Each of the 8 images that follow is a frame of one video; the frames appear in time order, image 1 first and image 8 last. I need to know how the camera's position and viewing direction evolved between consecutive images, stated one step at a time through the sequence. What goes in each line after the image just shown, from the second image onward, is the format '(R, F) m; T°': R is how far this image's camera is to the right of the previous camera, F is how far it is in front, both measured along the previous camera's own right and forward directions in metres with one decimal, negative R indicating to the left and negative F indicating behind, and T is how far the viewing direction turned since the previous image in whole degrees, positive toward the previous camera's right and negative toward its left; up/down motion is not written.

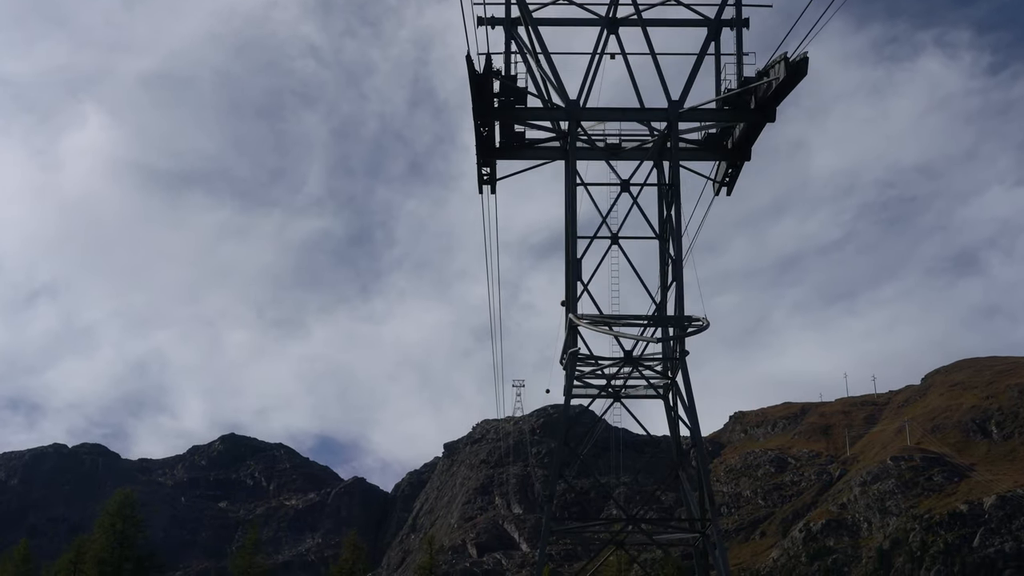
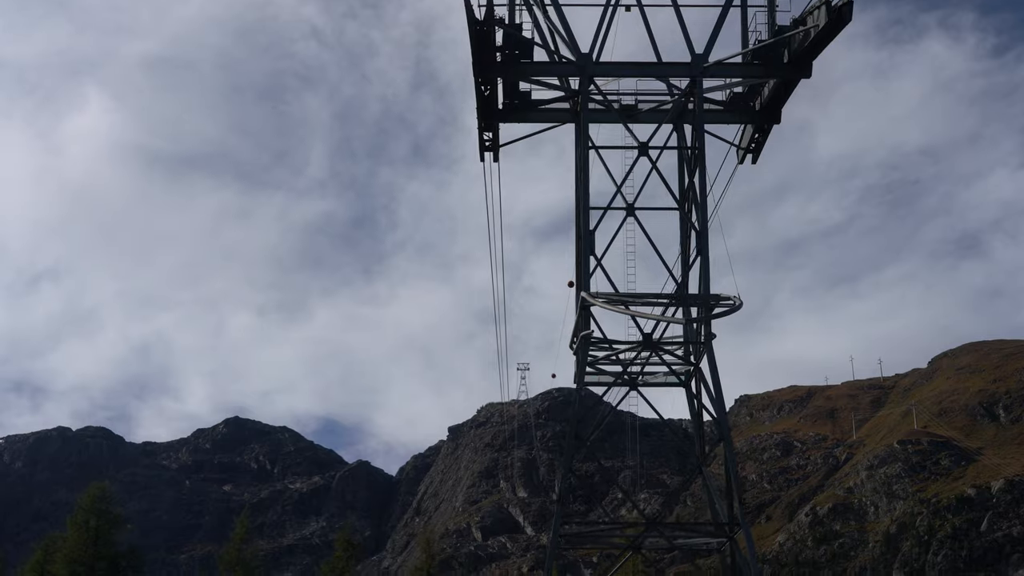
(0.0, +1.1) m; 0°
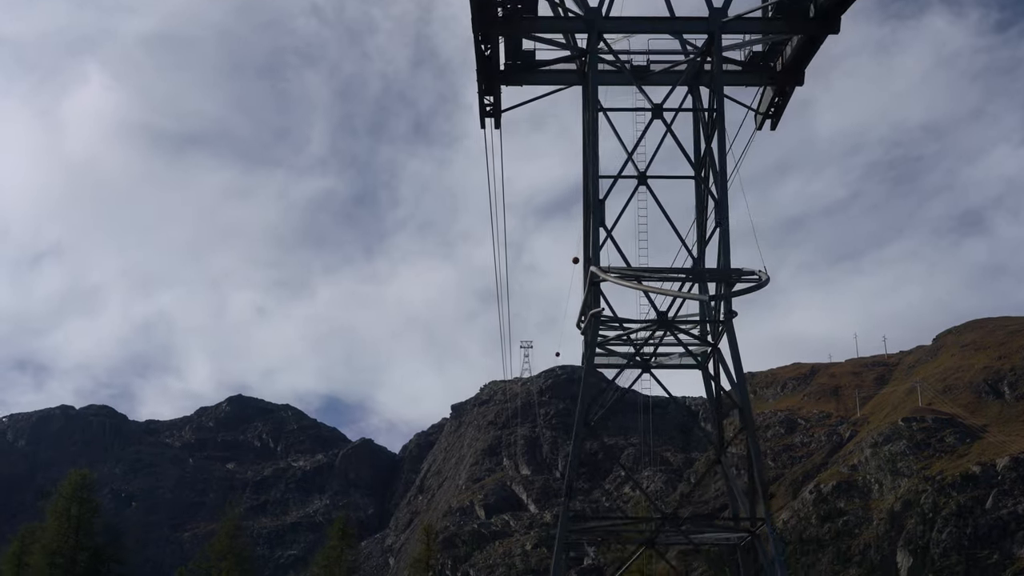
(0.0, +0.8) m; 0°
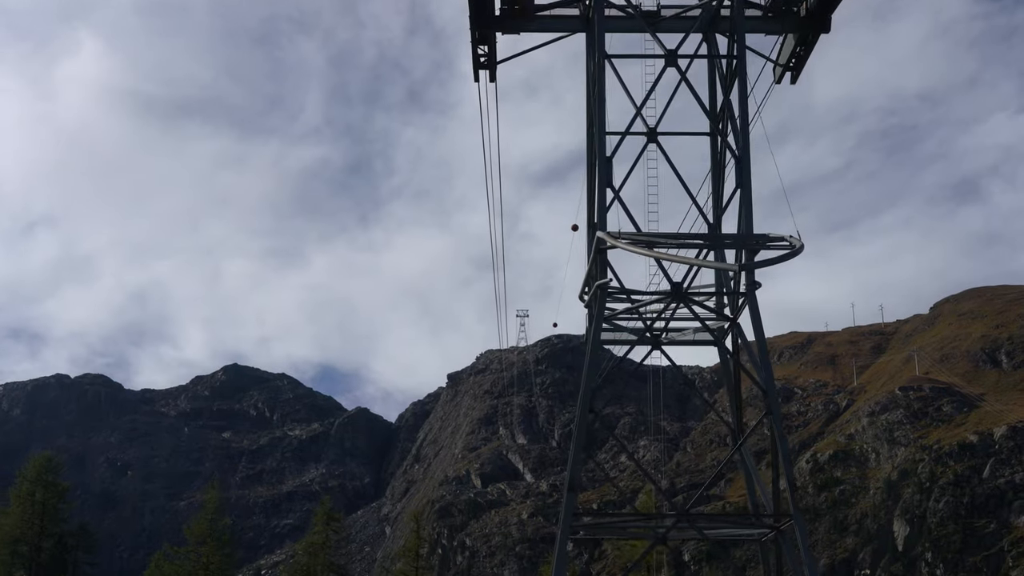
(0.0, +1.0) m; 0°
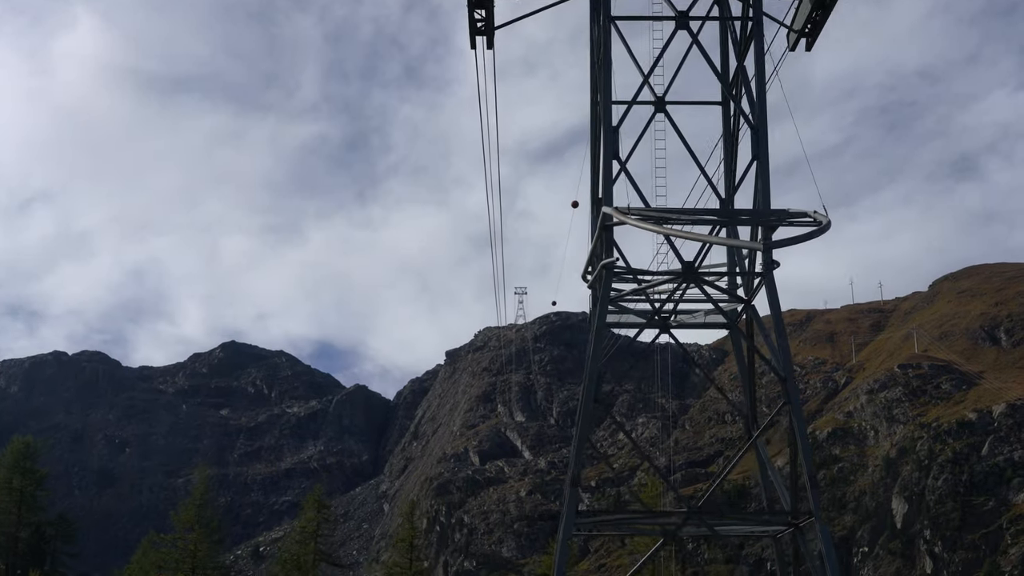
(0.0, +0.7) m; 0°
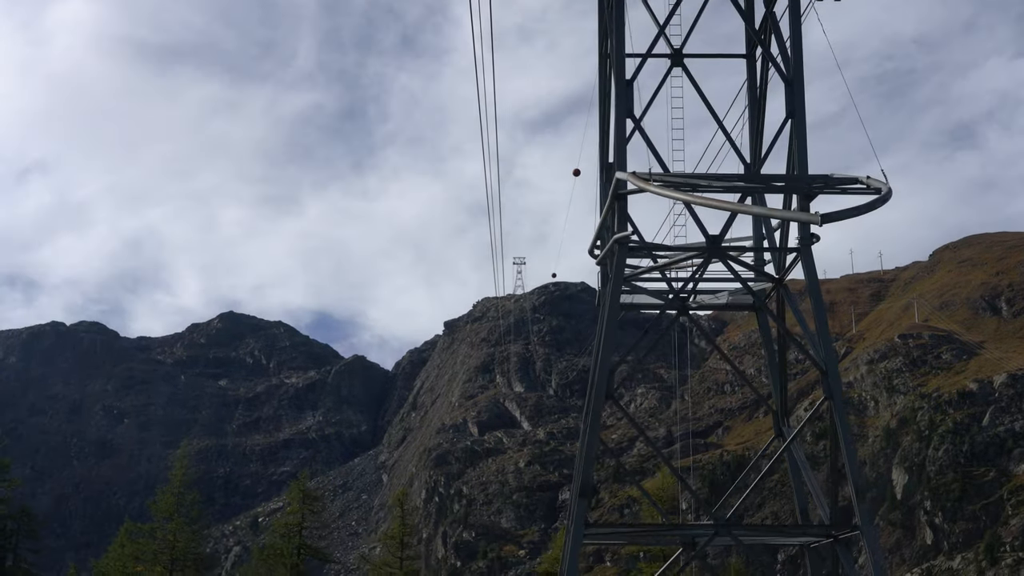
(0.0, +1.0) m; 0°
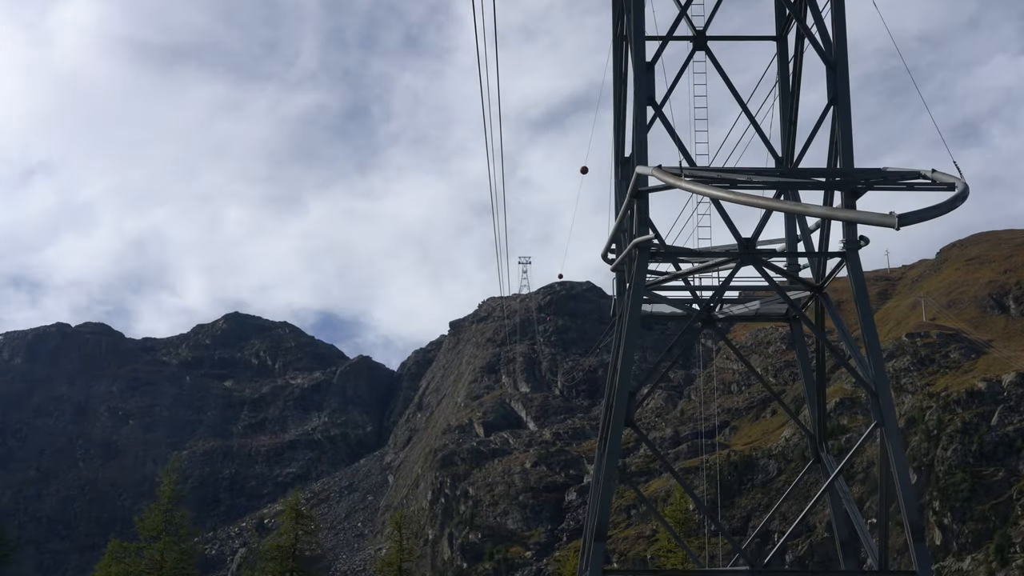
(-0.1, +0.4) m; 0°
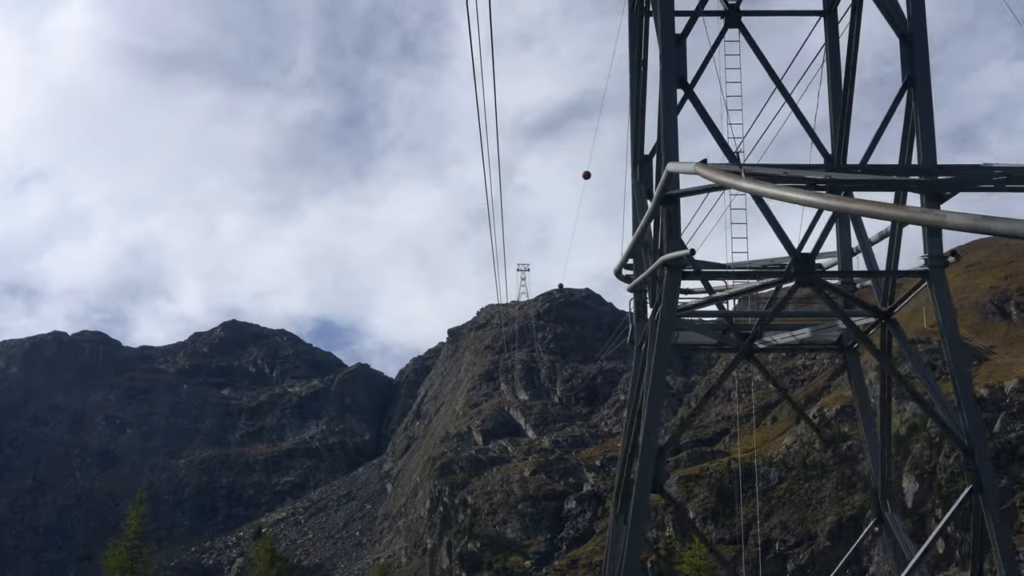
(+0.1, +0.8) m; 0°
